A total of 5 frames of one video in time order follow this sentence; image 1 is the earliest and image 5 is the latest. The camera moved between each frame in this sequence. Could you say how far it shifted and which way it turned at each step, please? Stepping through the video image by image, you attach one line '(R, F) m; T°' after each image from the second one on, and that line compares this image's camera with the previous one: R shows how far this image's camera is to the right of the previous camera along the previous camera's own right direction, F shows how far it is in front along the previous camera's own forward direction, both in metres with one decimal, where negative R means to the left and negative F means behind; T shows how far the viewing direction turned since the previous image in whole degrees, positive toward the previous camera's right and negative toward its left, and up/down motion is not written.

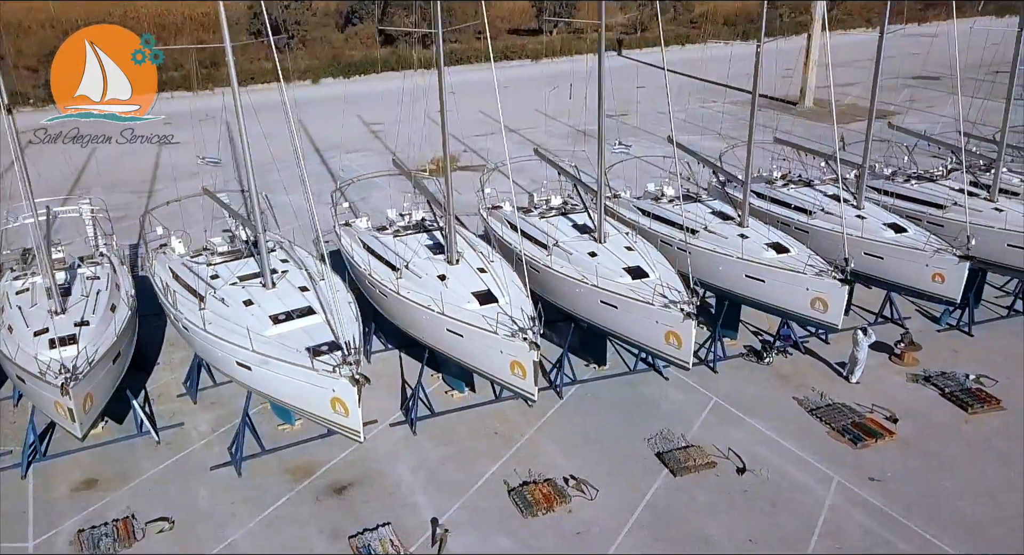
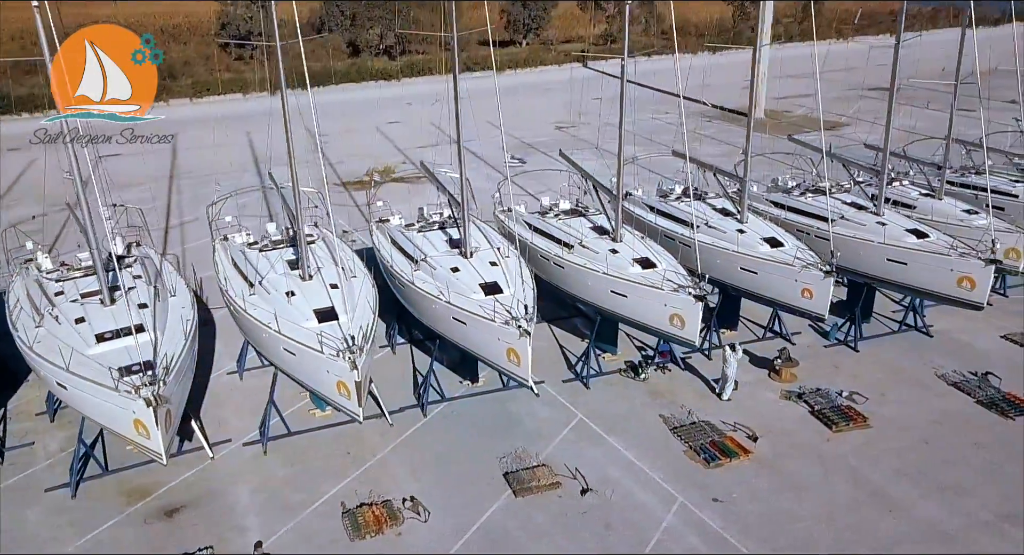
(+1.9, +0.2) m; 0°
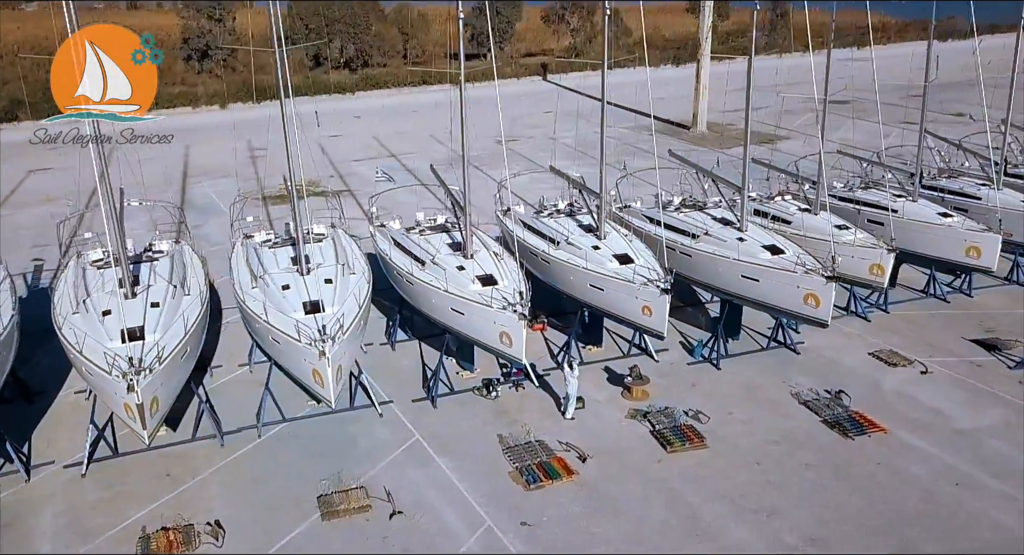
(+2.3, +0.2) m; 0°
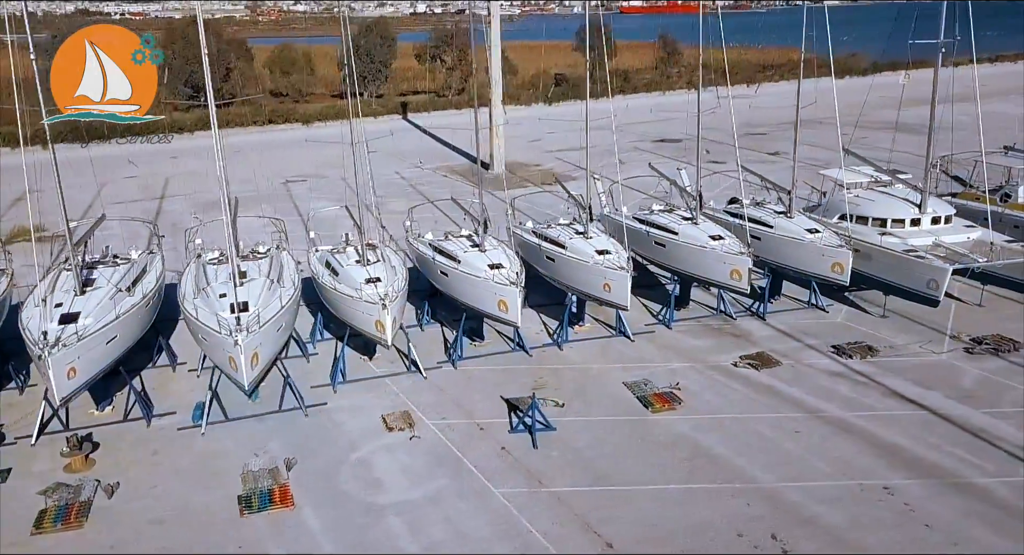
(+7.9, +0.7) m; +1°
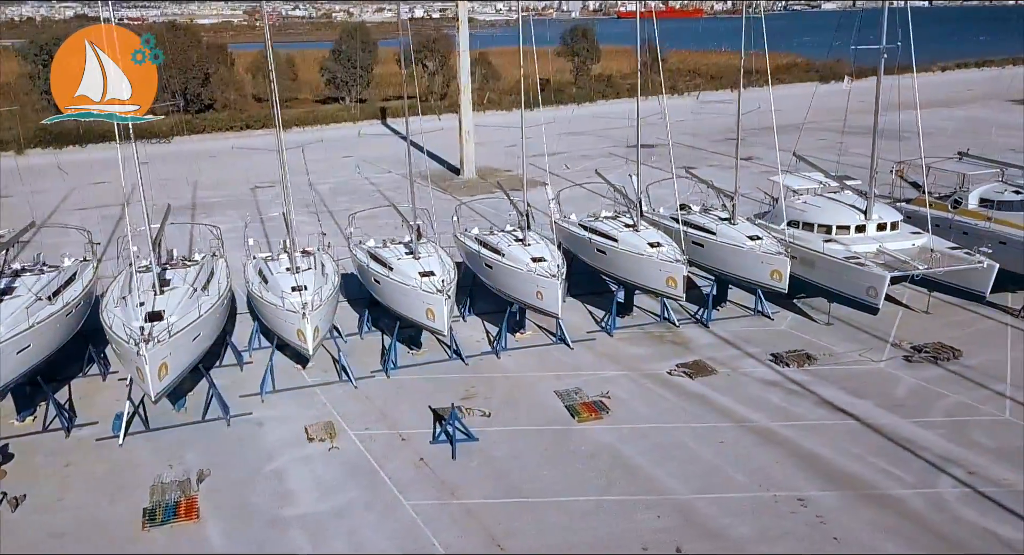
(+1.1, +0.1) m; 0°
